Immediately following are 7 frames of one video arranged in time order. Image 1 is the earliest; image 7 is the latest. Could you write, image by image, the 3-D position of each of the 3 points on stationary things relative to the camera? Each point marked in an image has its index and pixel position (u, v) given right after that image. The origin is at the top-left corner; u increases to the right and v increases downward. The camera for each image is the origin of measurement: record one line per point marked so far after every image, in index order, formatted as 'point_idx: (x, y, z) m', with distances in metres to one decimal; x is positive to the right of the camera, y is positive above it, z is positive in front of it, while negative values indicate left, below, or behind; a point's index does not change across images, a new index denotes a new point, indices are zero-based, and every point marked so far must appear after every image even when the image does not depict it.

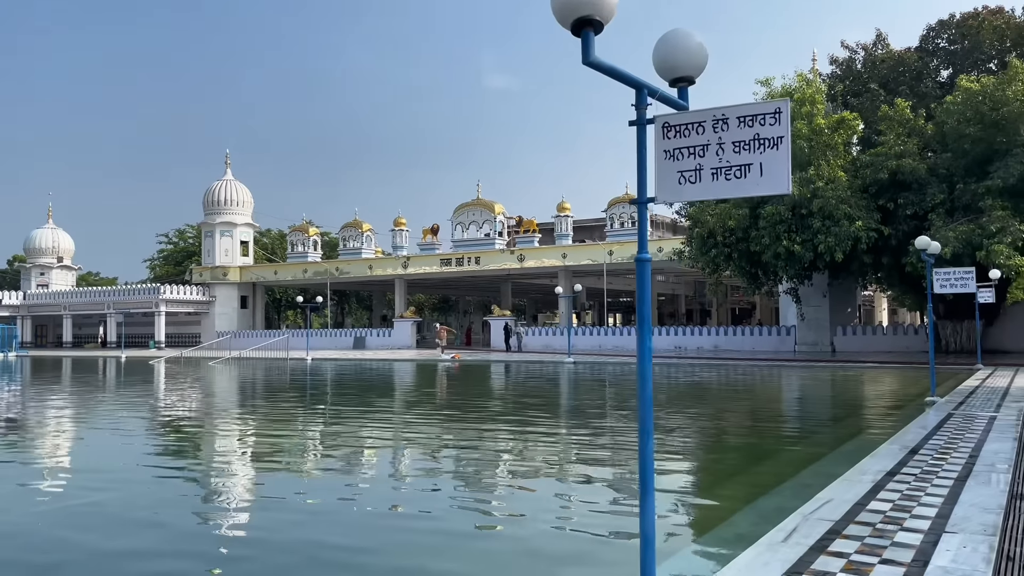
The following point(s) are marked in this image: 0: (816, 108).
0: (+5.6, +3.5, +14.4) m
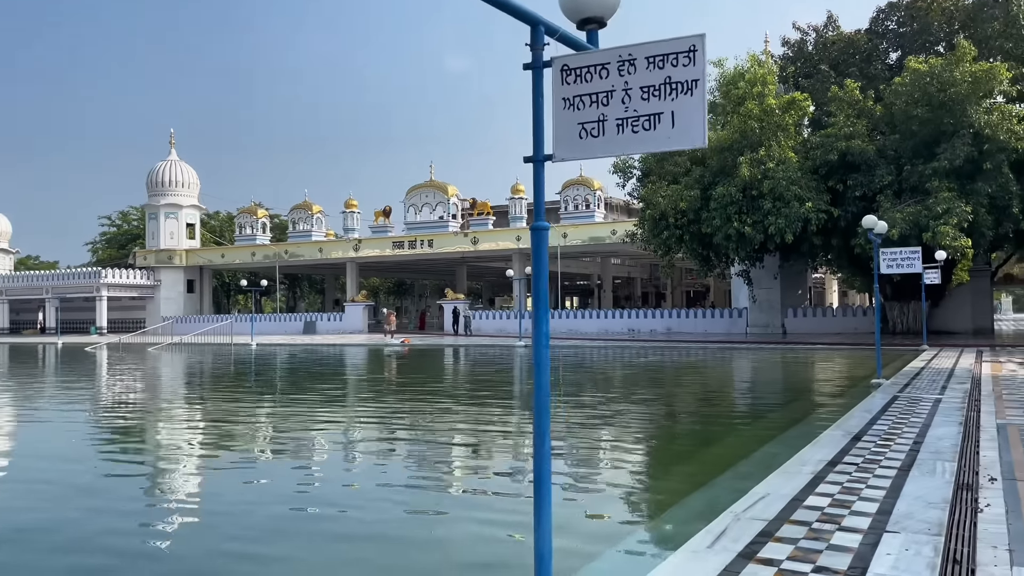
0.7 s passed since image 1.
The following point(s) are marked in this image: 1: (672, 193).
0: (+4.7, +3.8, +14.3) m
1: (+3.0, +1.9, +15.1) m
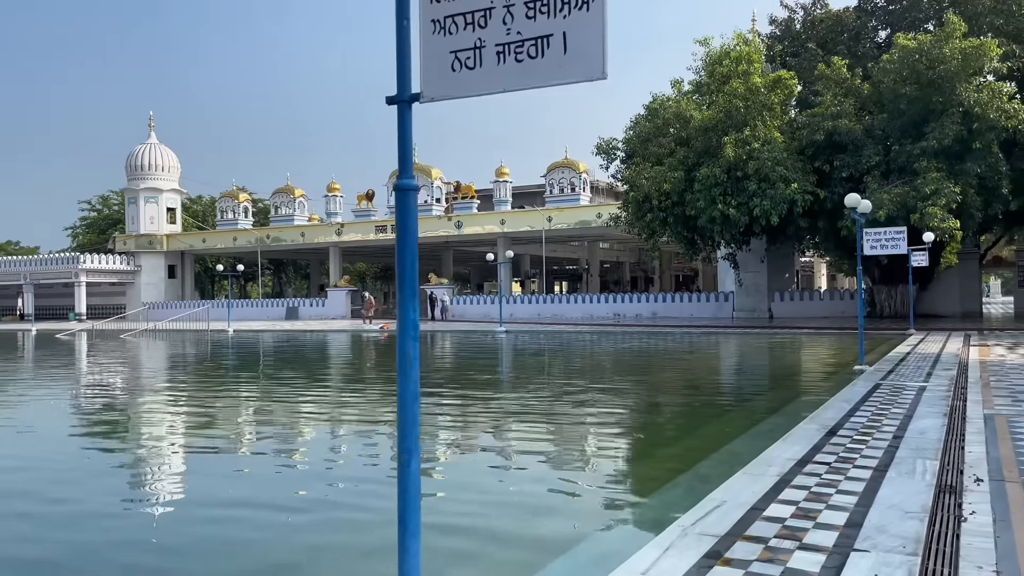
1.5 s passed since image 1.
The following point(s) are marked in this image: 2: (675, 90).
0: (+4.4, +4.1, +14.0) m
1: (+2.6, +2.2, +14.8) m
2: (+3.4, +4.3, +16.4) m
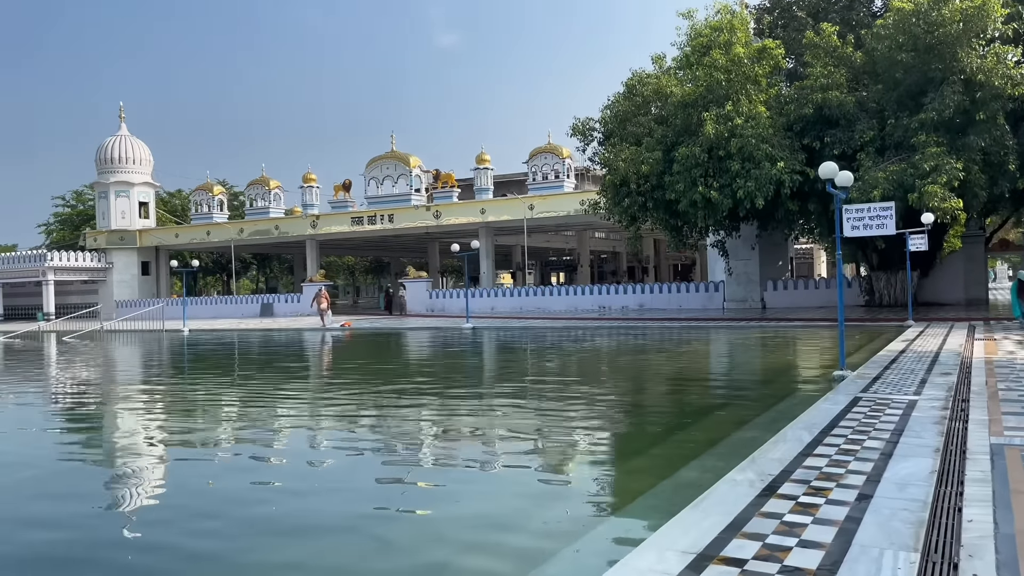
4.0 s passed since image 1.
0: (+3.9, +4.3, +13.2) m
1: (+2.2, +2.4, +14.0) m
2: (+3.0, +4.5, +15.5) m
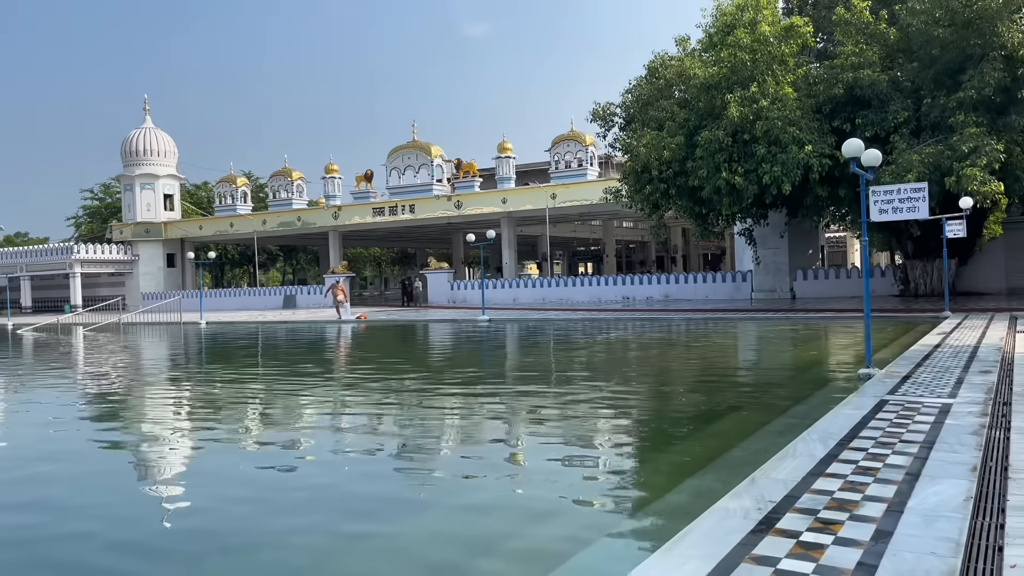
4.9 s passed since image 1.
0: (+4.2, +4.5, +12.7) m
1: (+2.6, +2.6, +13.6) m
2: (+3.4, +4.7, +15.1) m
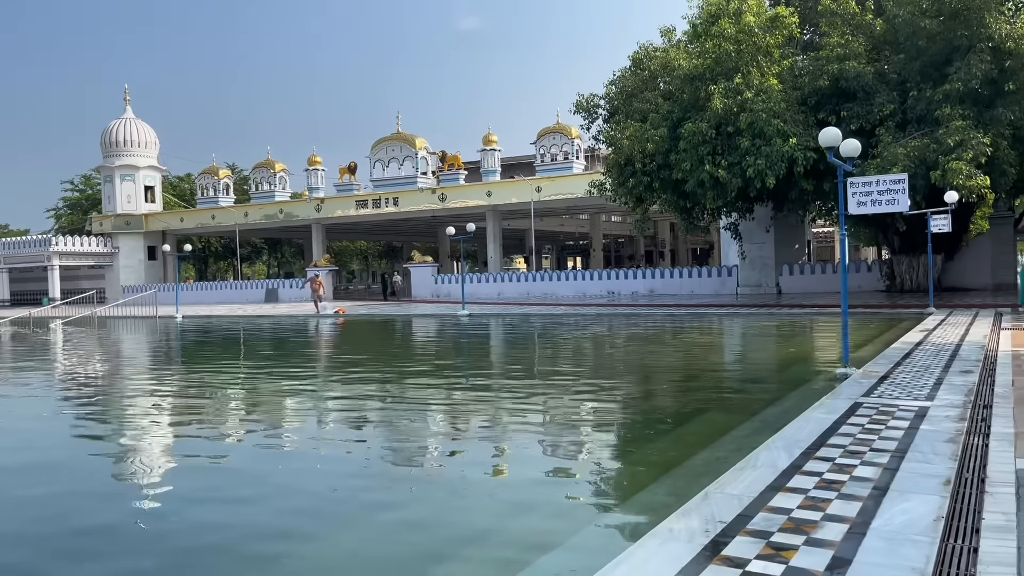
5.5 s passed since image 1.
0: (+3.9, +4.5, +12.5) m
1: (+2.3, +2.7, +13.4) m
2: (+3.1, +4.8, +14.9) m
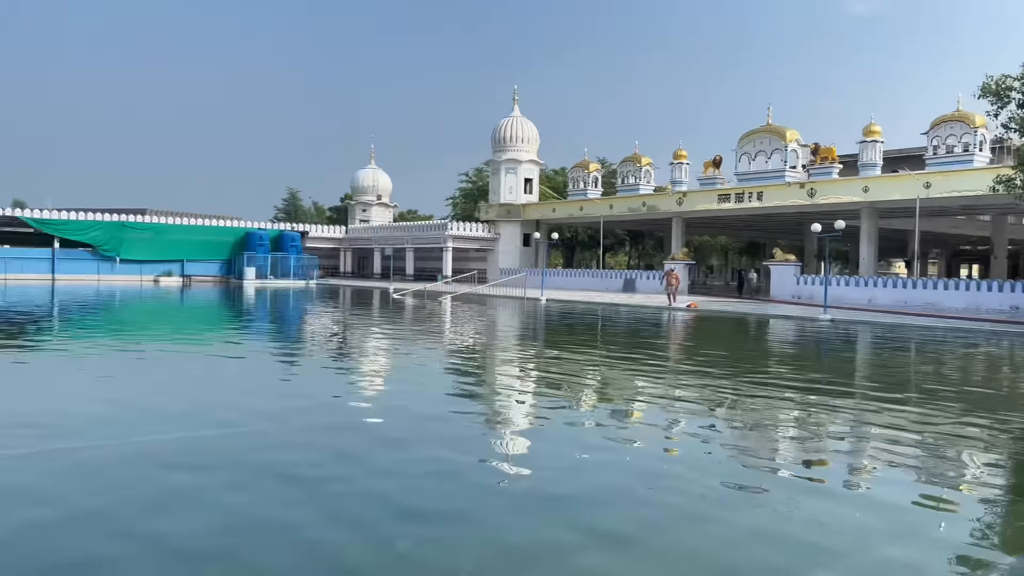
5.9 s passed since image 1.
0: (+9.3, +4.2, +9.5) m
1: (+8.1, +2.4, +11.0) m
2: (+9.6, +4.5, +12.0) m
